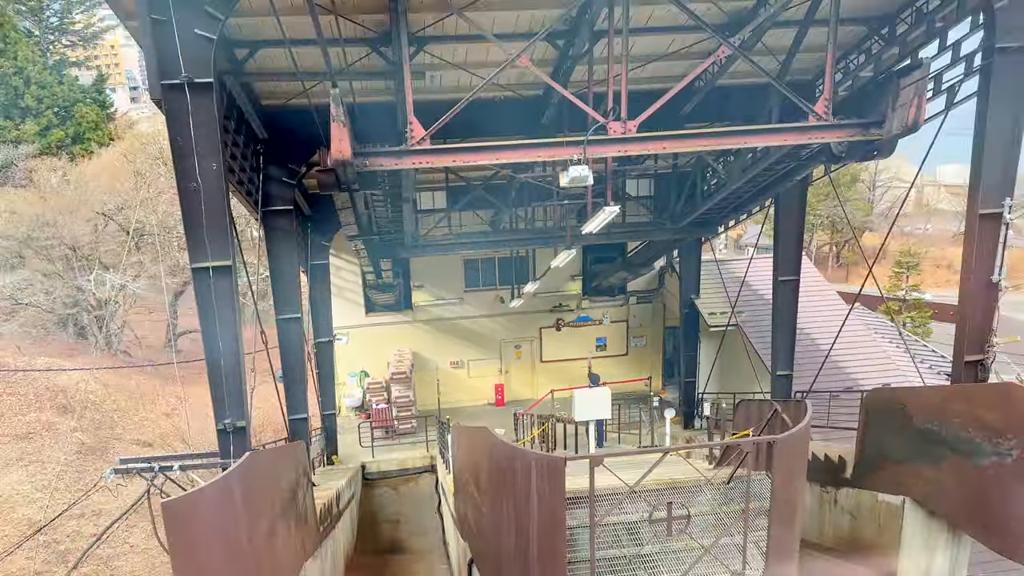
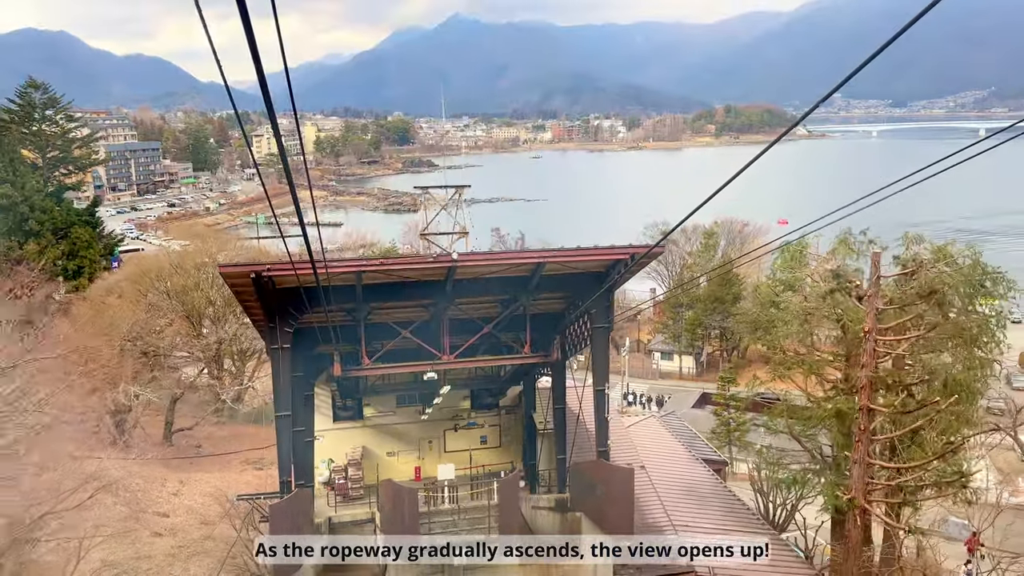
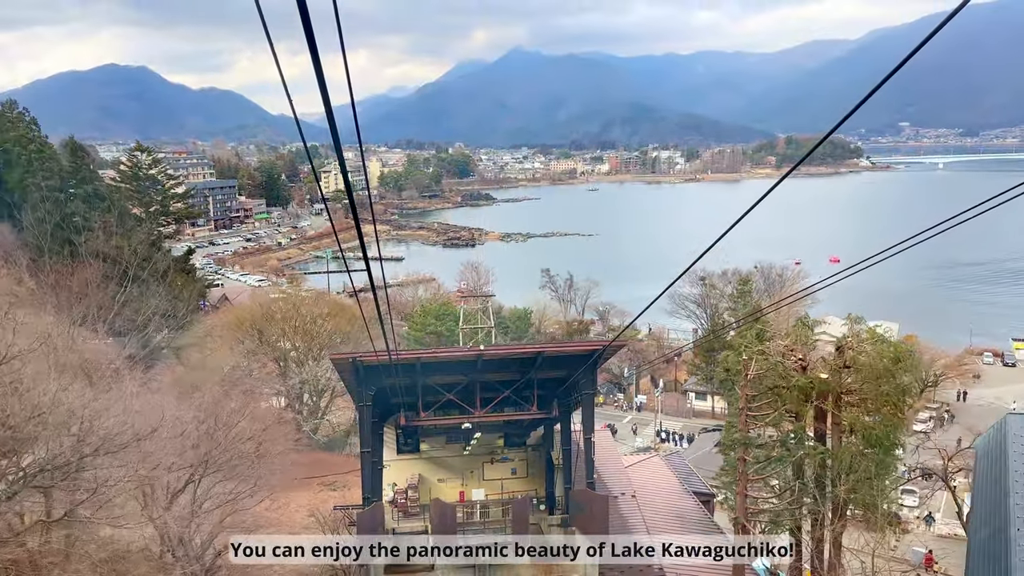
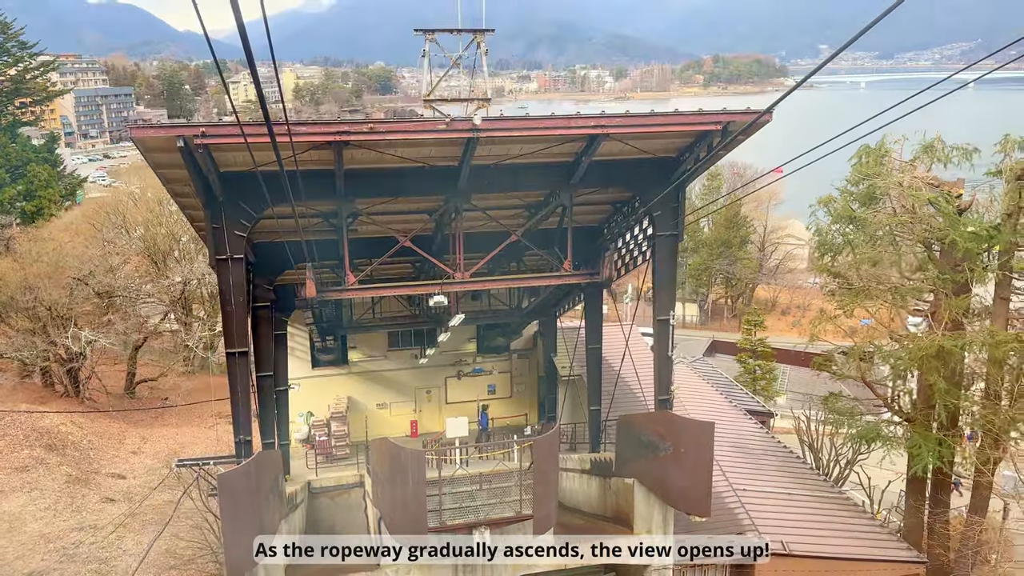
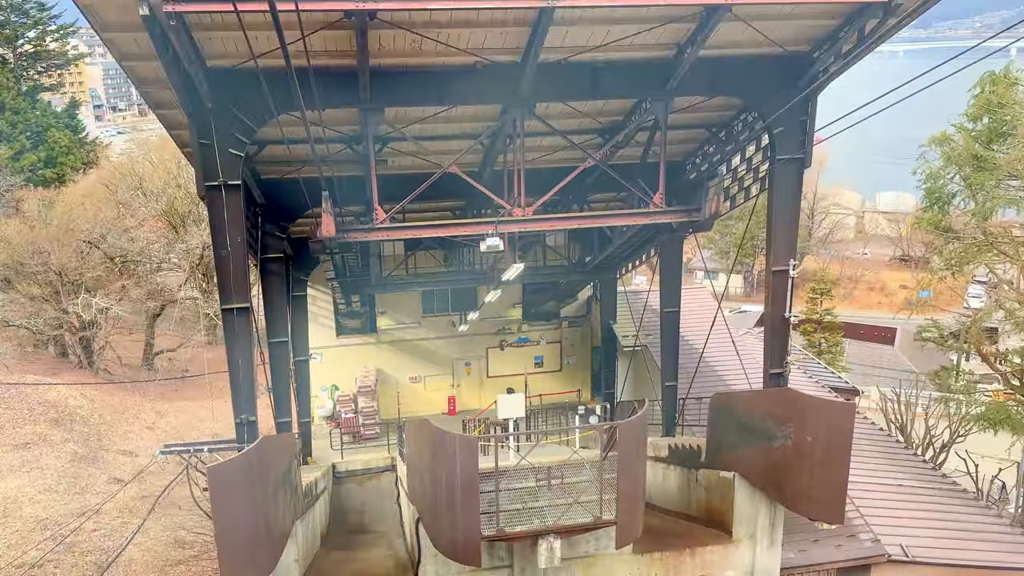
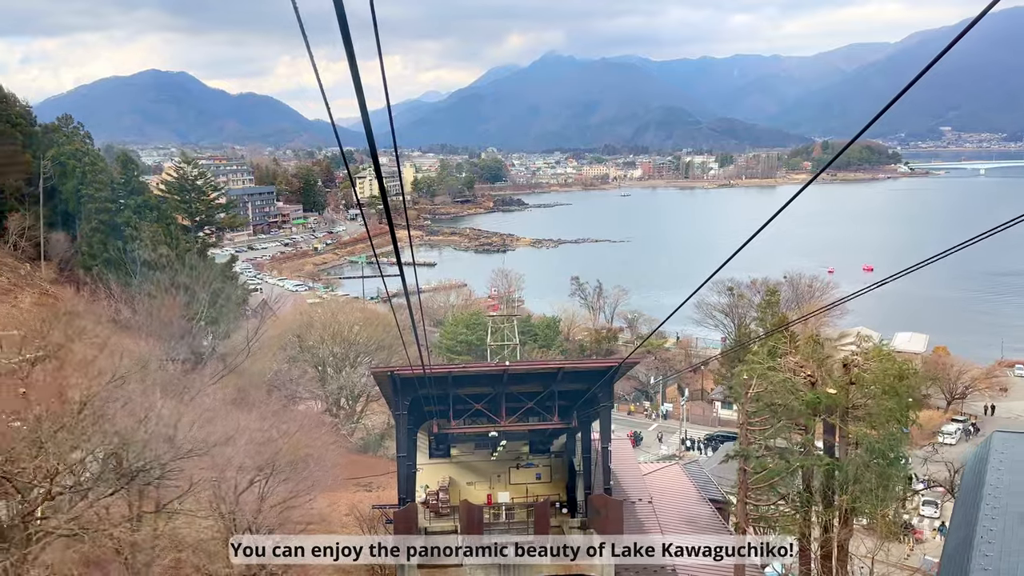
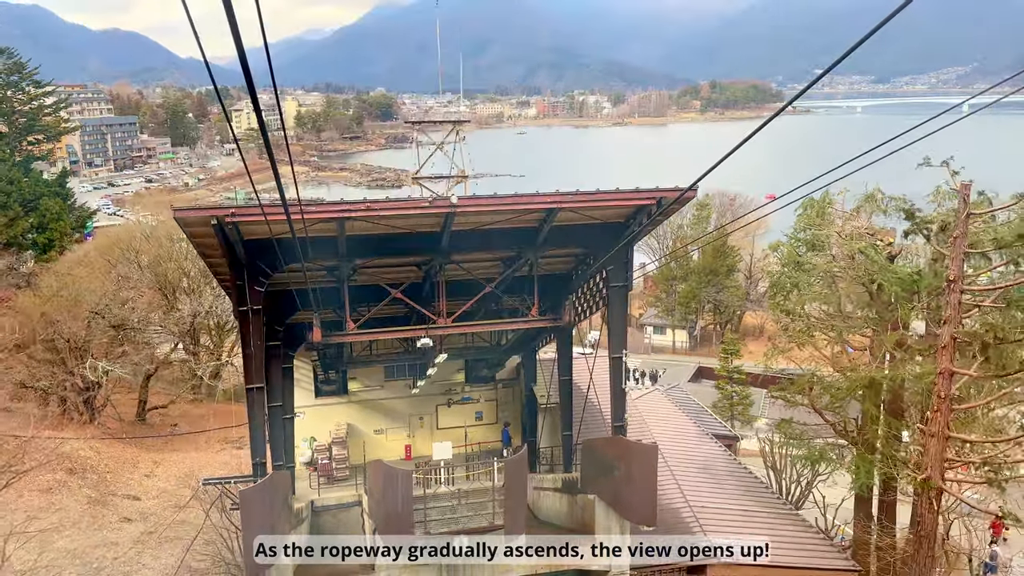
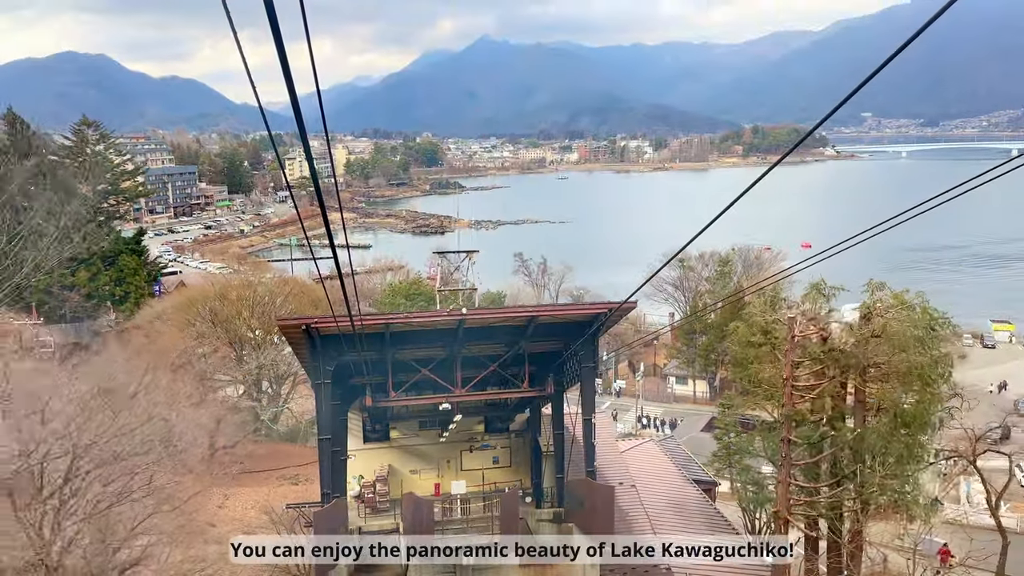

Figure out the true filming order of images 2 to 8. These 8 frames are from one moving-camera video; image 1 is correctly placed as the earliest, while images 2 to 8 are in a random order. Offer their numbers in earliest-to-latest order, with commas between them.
5, 4, 7, 2, 8, 3, 6
